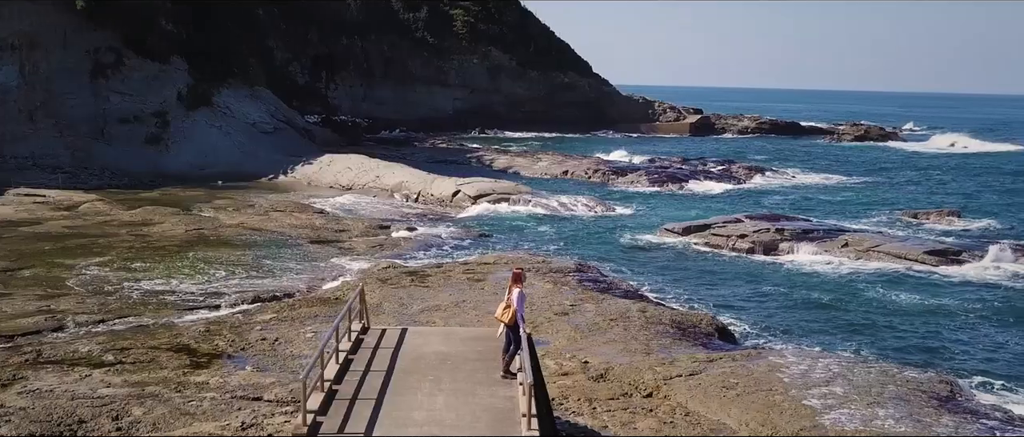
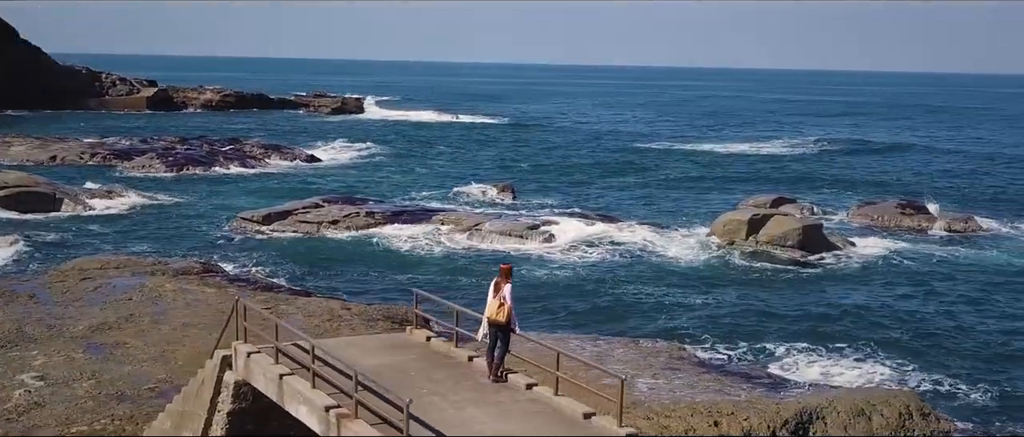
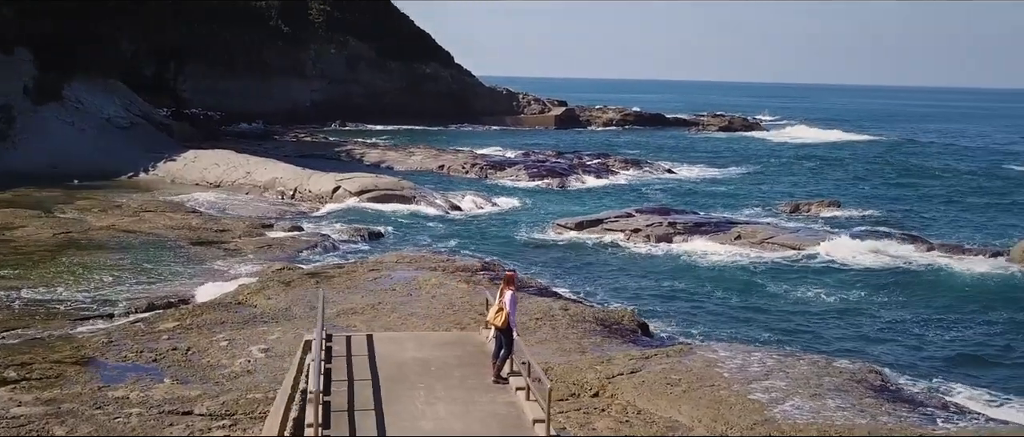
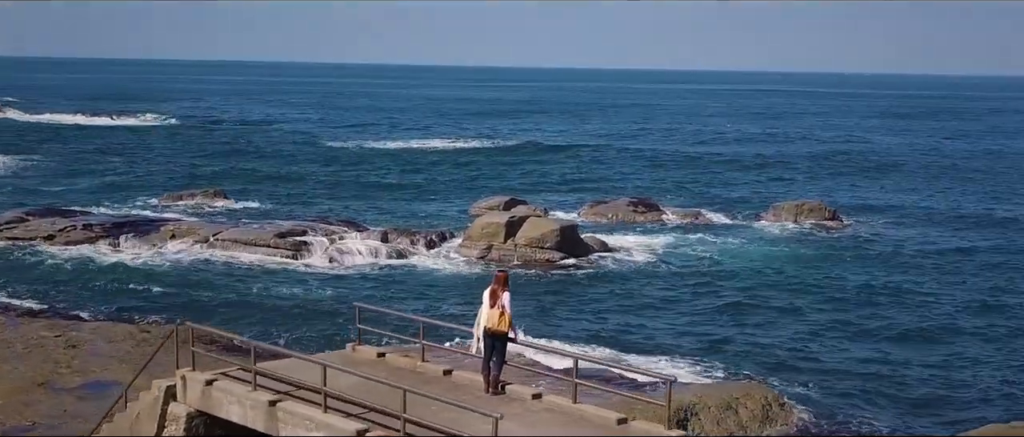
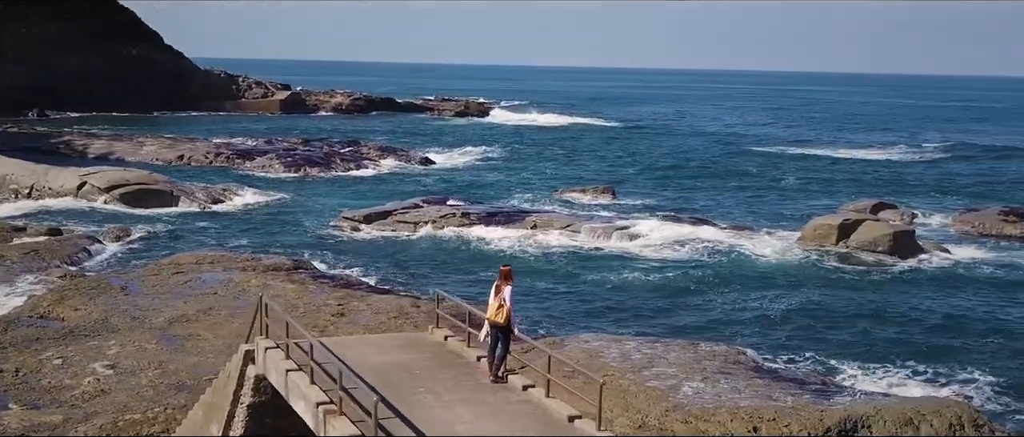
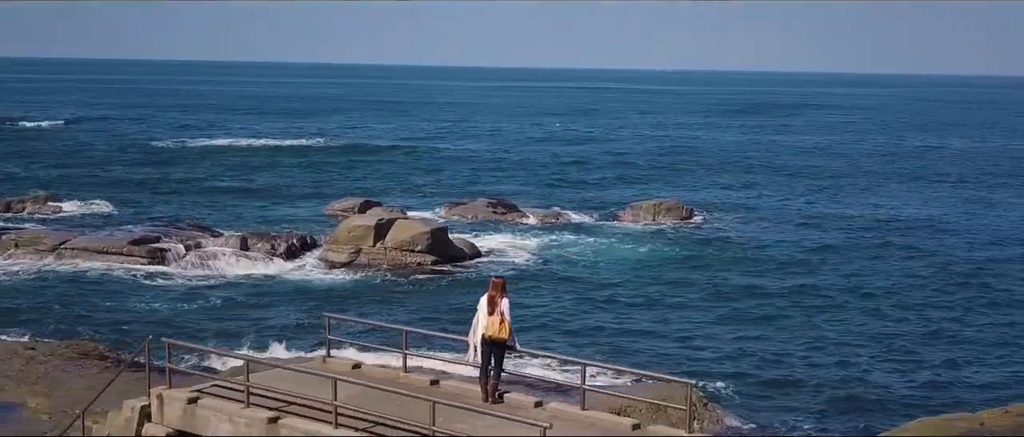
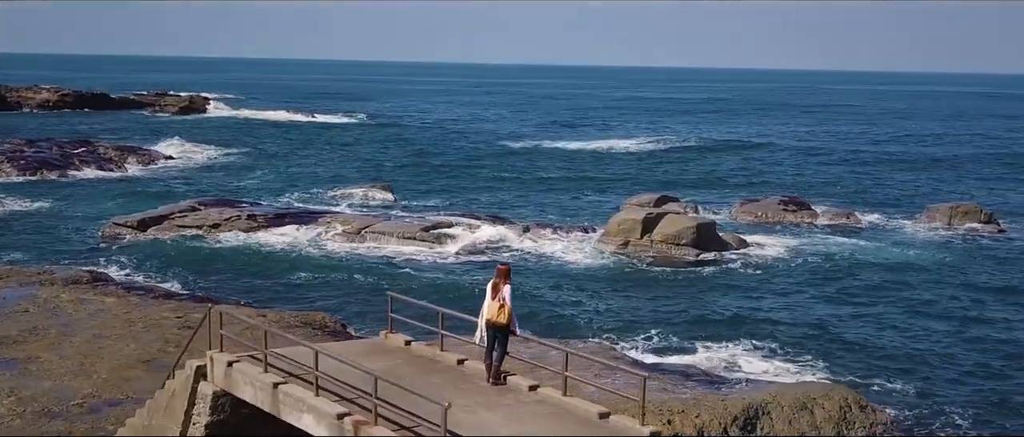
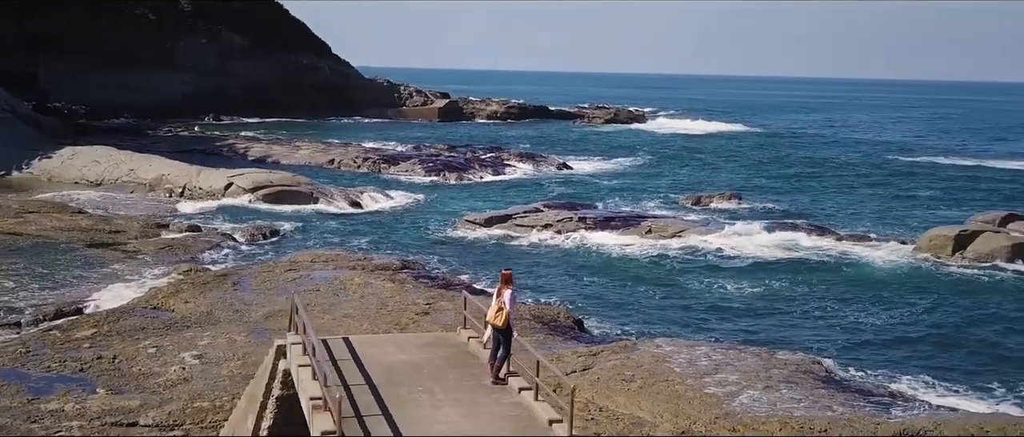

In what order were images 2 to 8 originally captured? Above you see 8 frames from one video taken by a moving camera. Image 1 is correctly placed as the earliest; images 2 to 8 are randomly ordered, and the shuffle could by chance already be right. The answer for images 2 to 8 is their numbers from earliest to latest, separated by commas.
3, 8, 5, 2, 7, 4, 6
